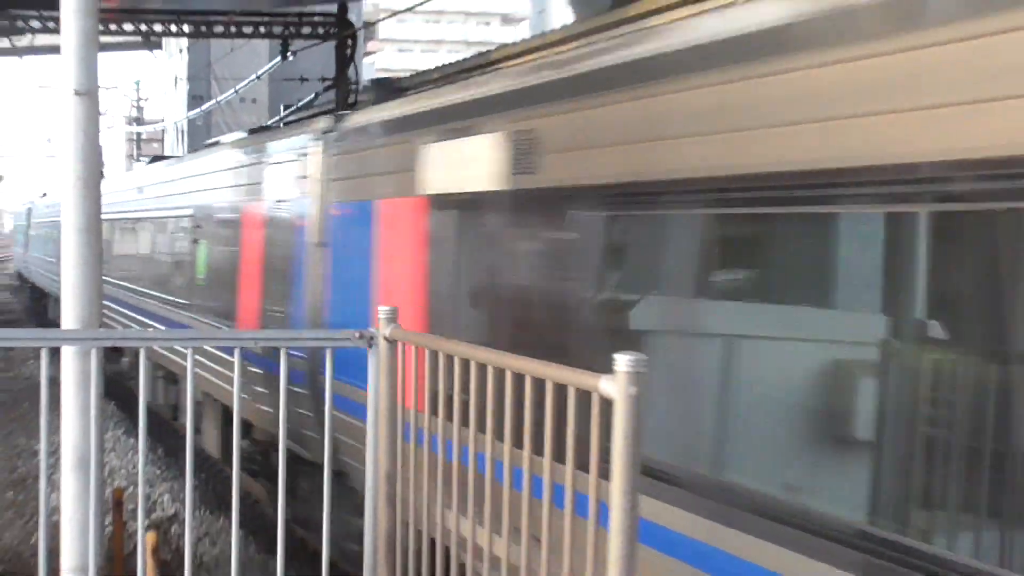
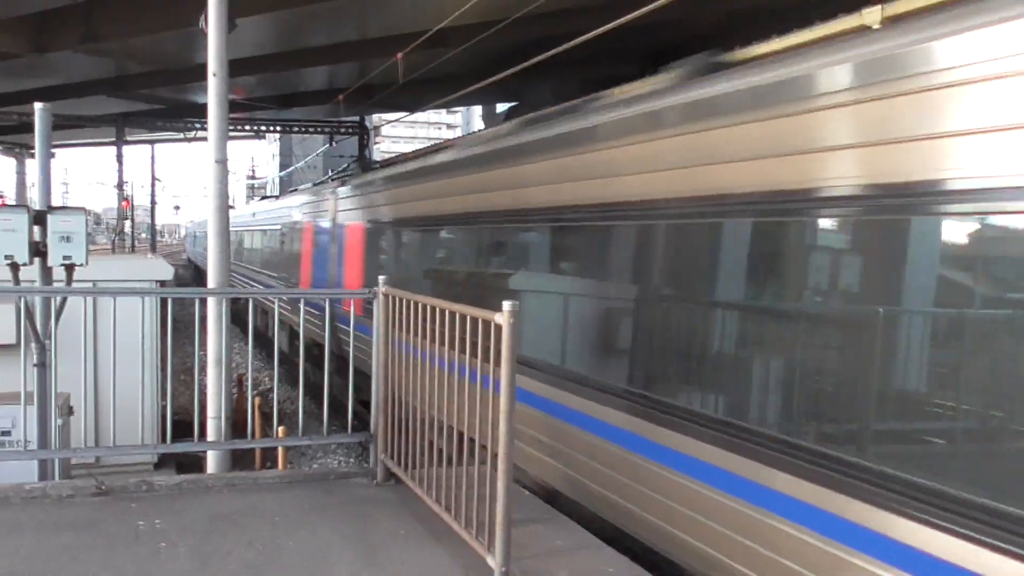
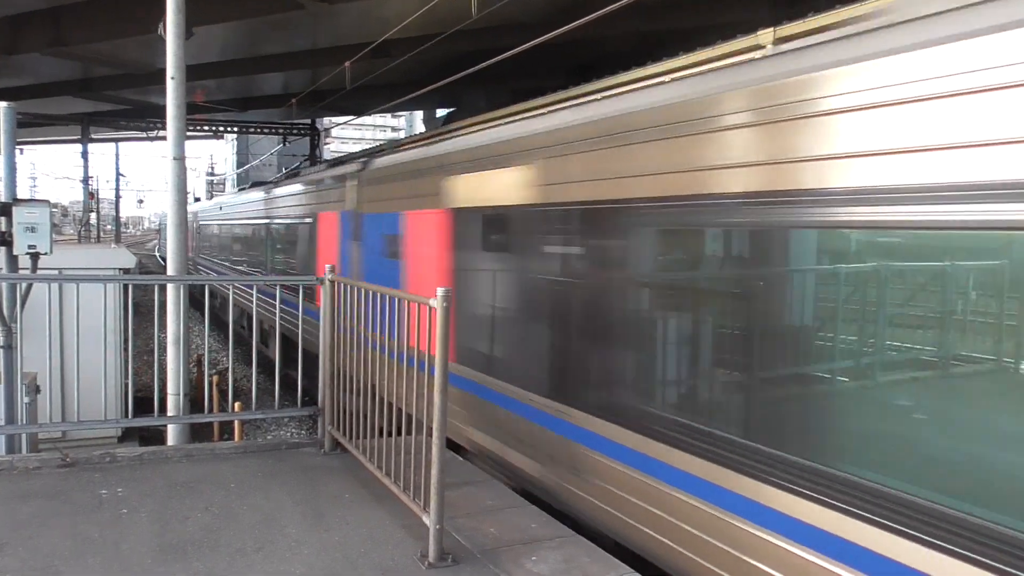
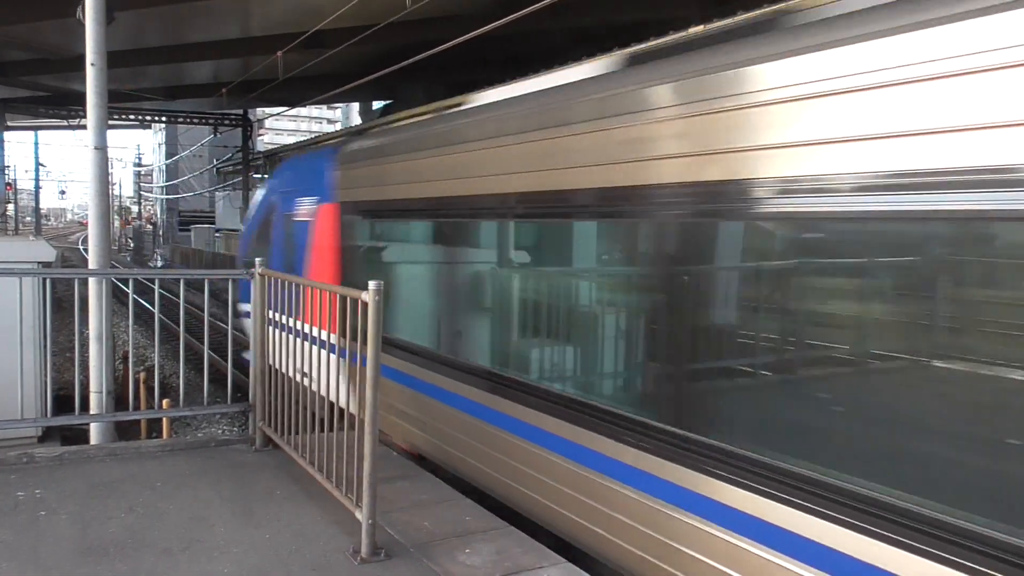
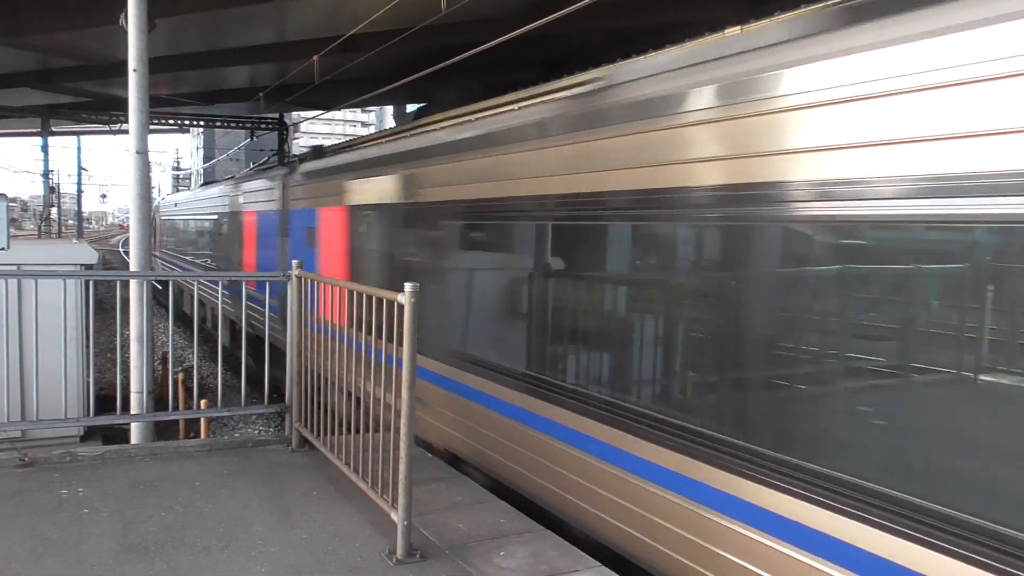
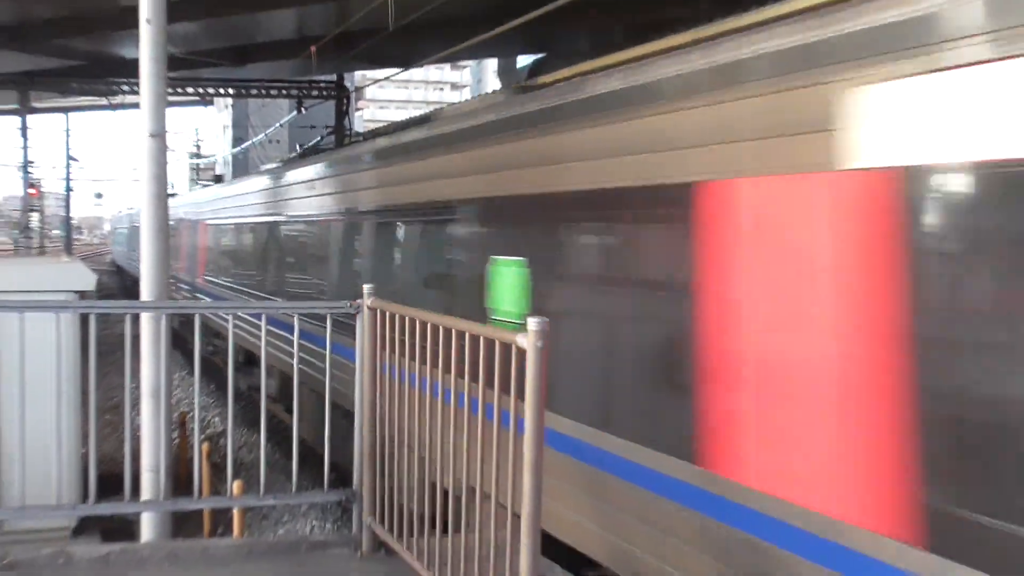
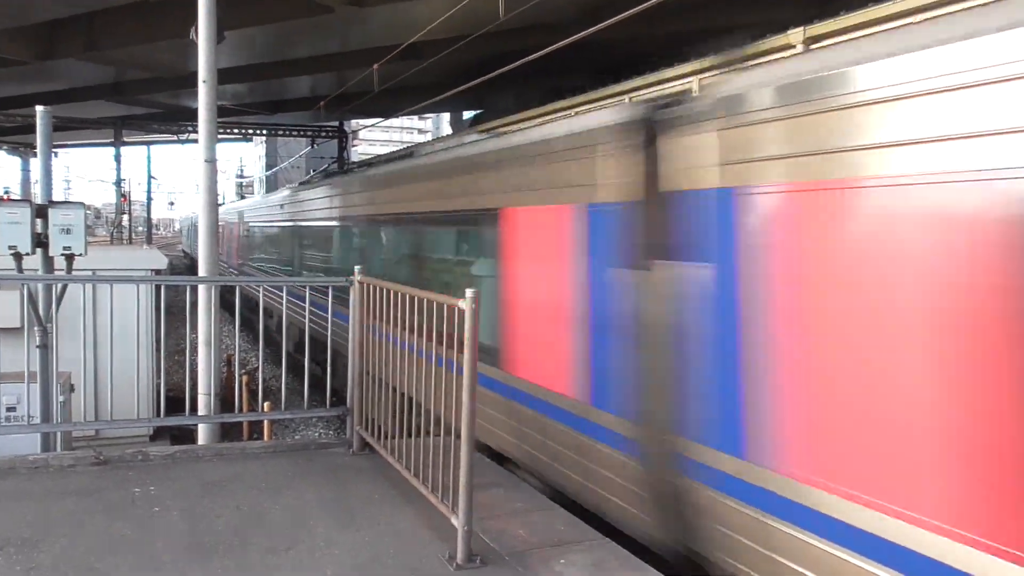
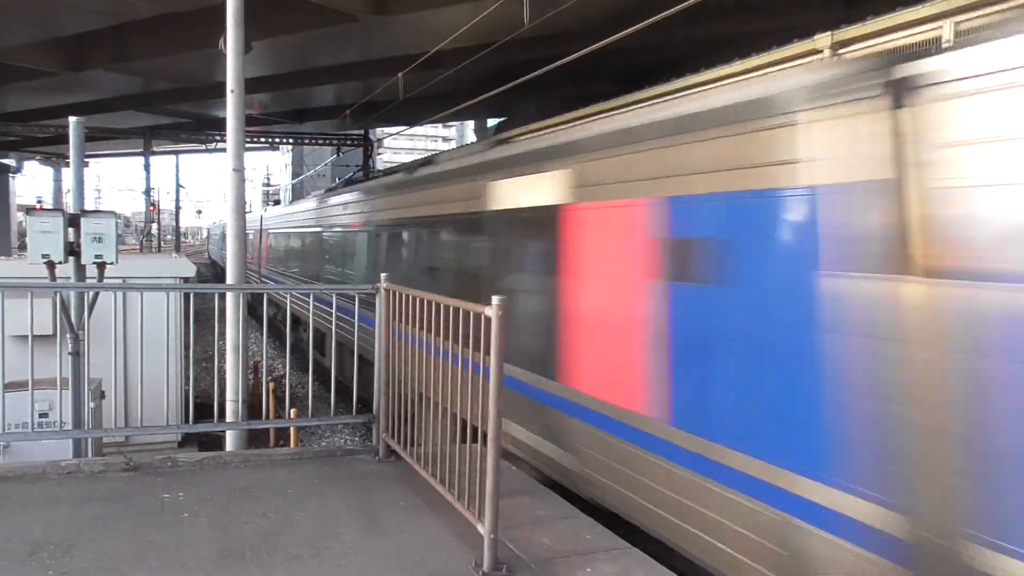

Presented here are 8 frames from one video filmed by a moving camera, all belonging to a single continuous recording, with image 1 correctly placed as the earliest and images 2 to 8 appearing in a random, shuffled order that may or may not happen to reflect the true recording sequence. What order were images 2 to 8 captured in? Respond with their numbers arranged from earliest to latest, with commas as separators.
6, 2, 8, 7, 3, 5, 4
